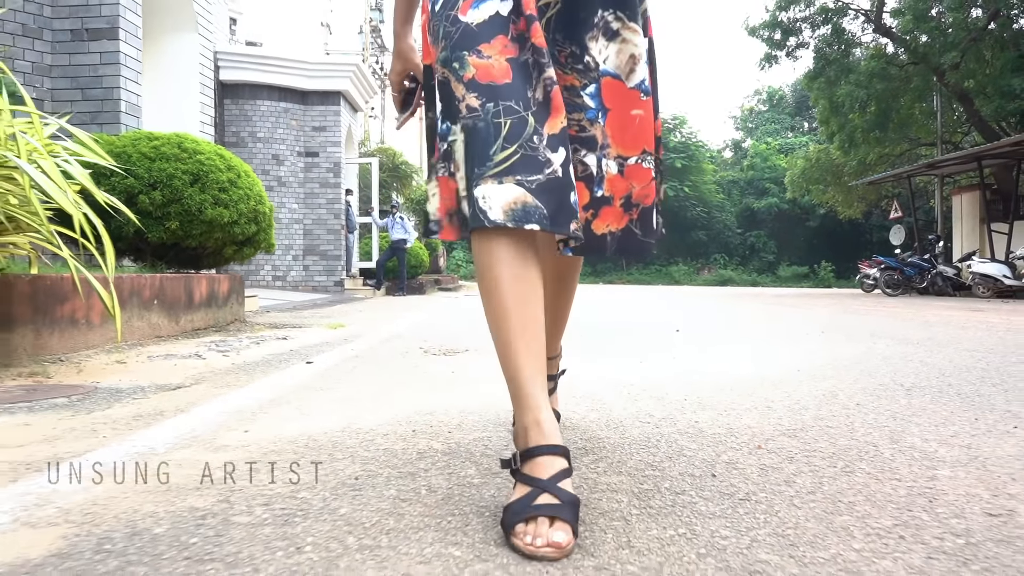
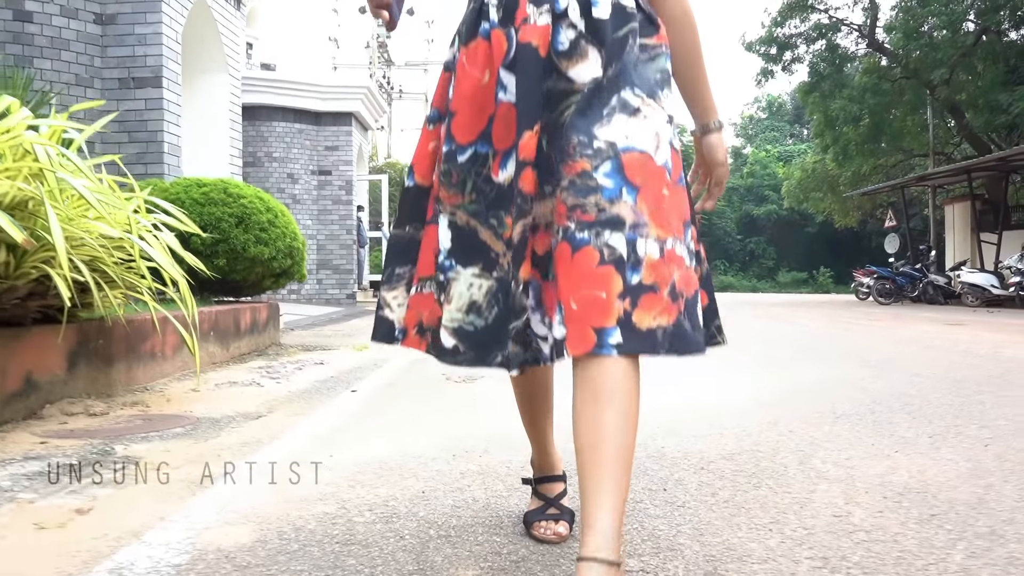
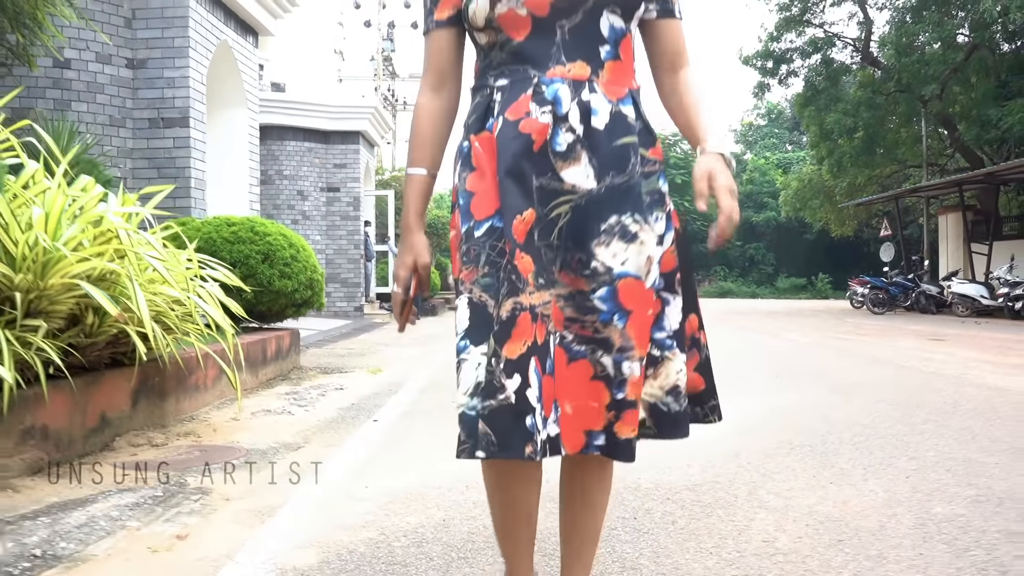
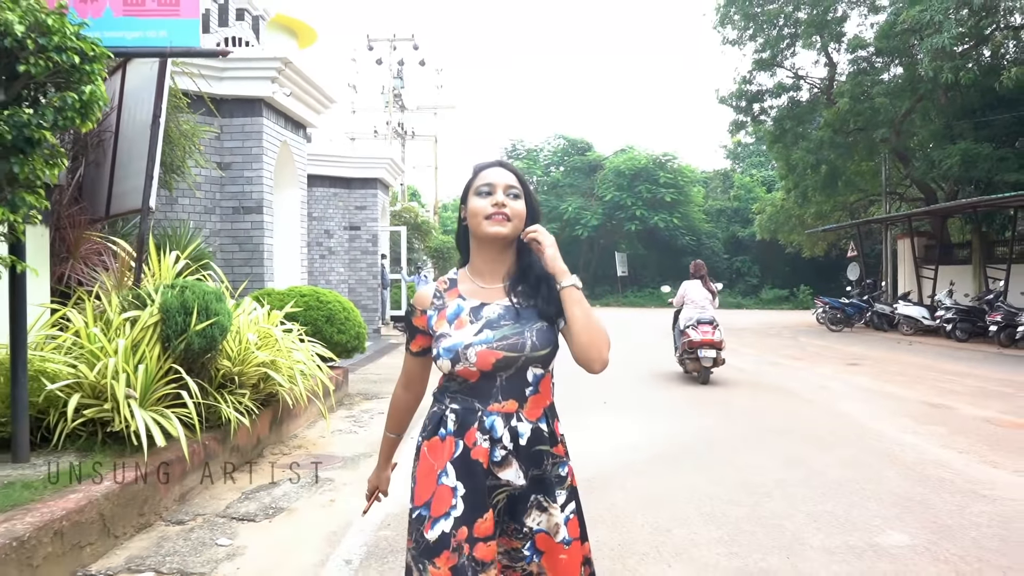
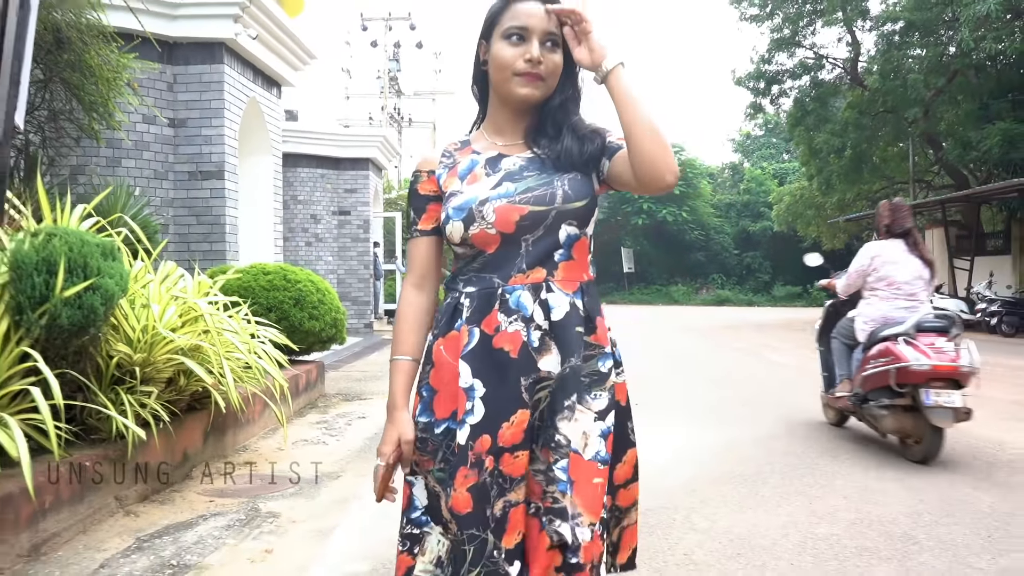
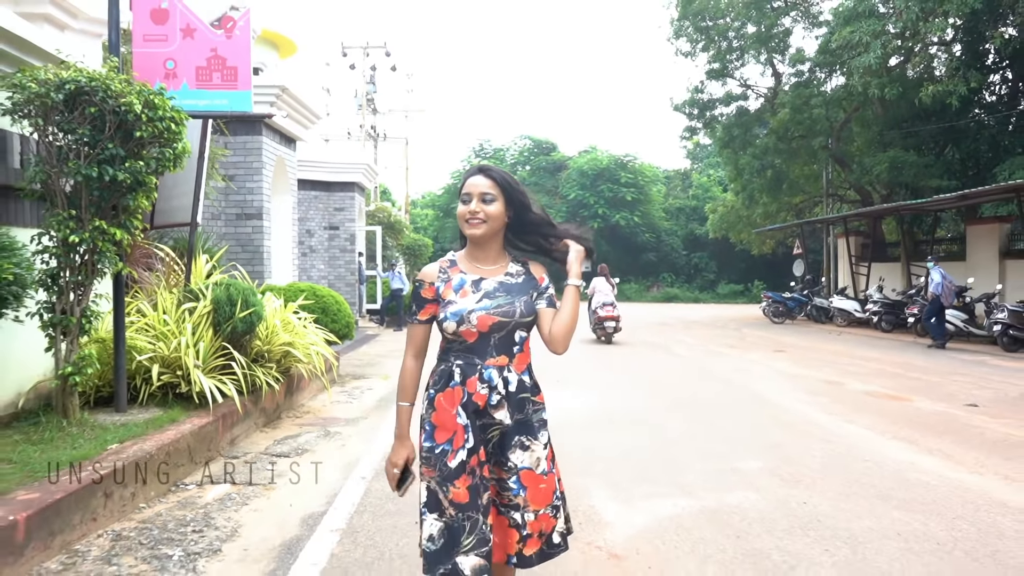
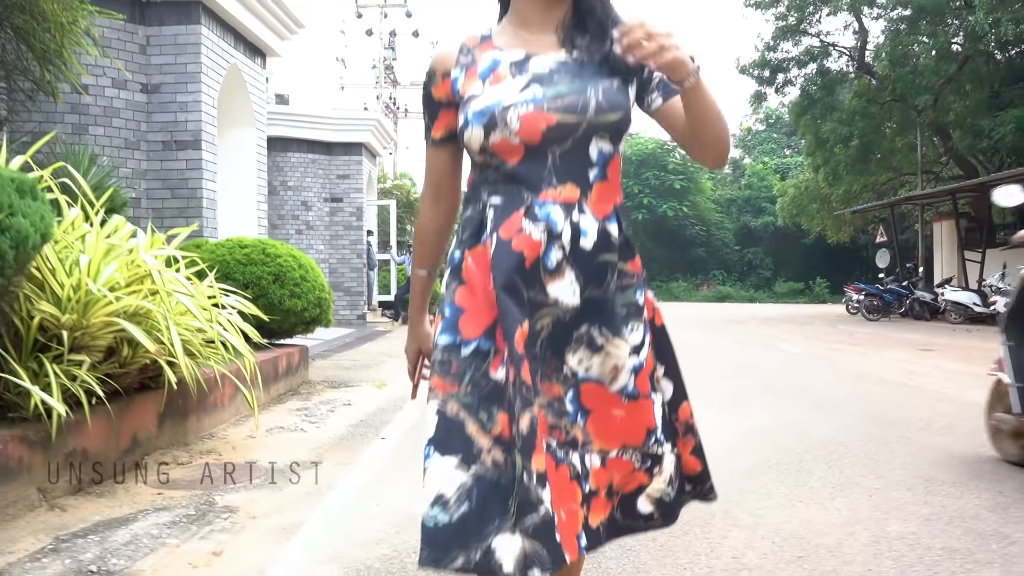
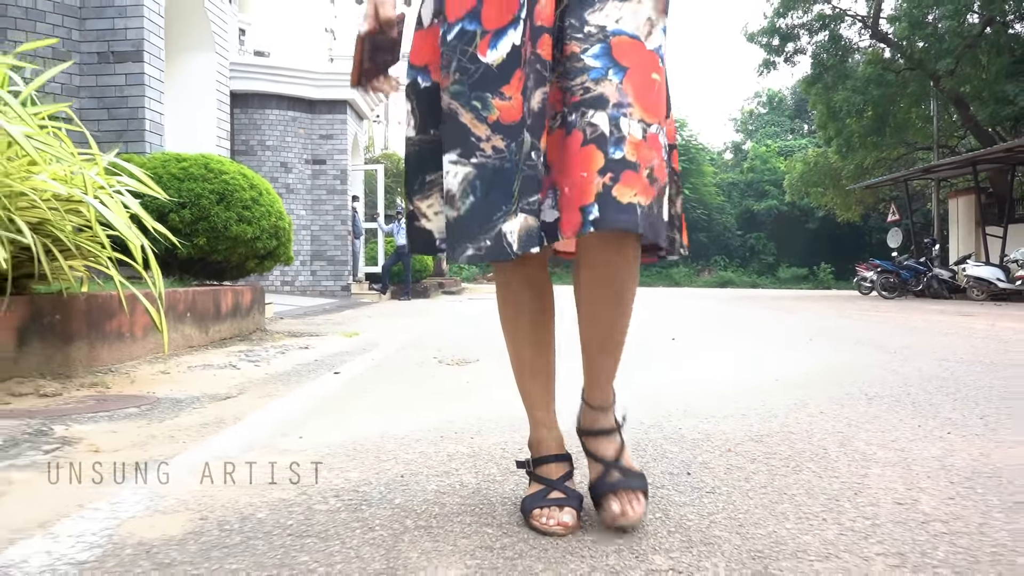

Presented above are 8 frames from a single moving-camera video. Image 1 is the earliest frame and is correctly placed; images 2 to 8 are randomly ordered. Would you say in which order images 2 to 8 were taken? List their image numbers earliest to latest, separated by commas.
8, 2, 3, 7, 5, 4, 6
